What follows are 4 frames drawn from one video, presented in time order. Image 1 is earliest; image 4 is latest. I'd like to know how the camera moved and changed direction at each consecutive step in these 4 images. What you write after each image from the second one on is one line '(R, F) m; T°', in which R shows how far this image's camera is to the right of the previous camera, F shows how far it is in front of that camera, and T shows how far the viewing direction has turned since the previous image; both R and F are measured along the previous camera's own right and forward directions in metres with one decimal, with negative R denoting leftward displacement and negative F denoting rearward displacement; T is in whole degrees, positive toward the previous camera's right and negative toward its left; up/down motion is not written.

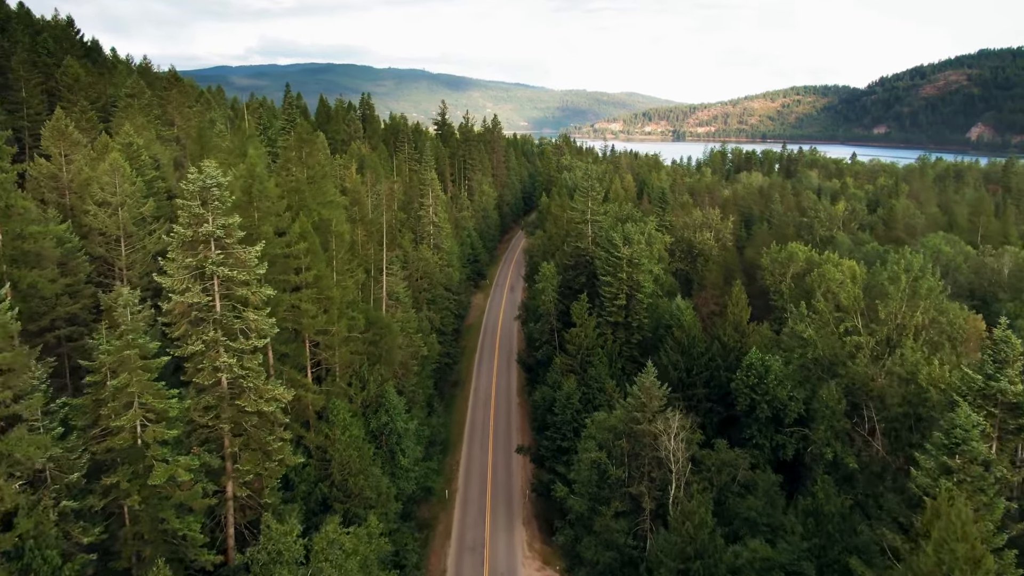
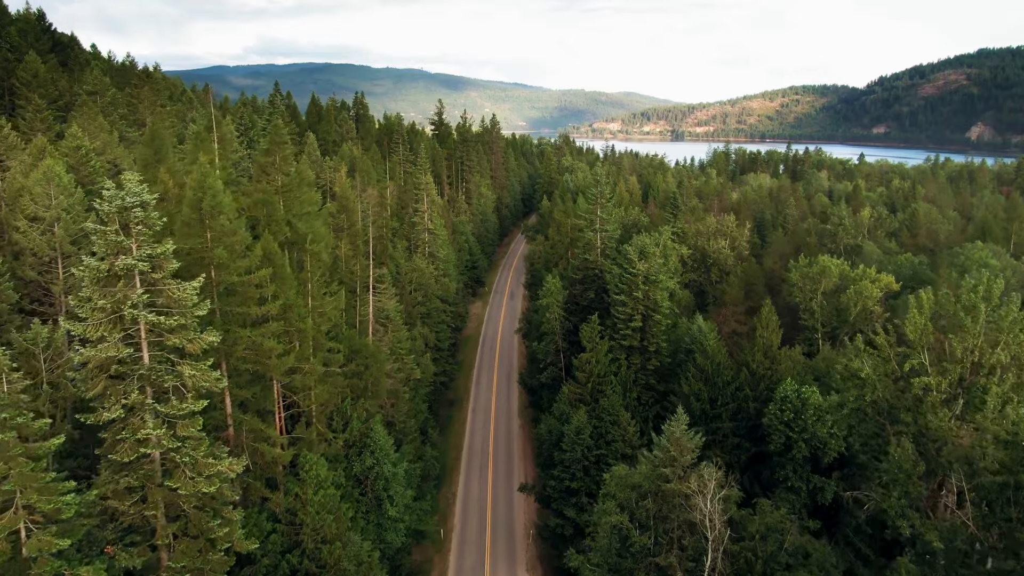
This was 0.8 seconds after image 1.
(-0.3, +5.4) m; 0°
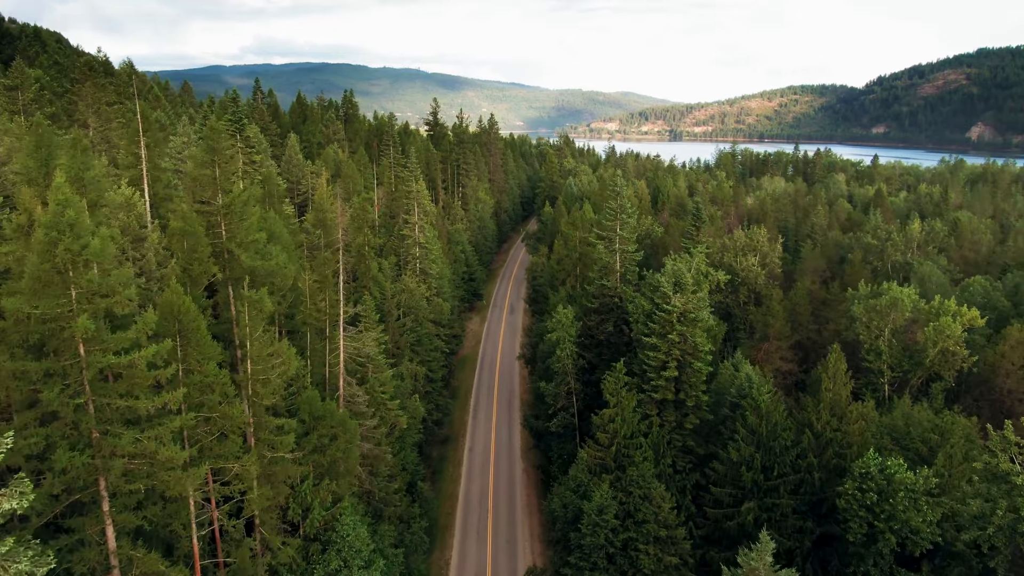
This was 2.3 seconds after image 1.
(-0.5, +8.7) m; 0°
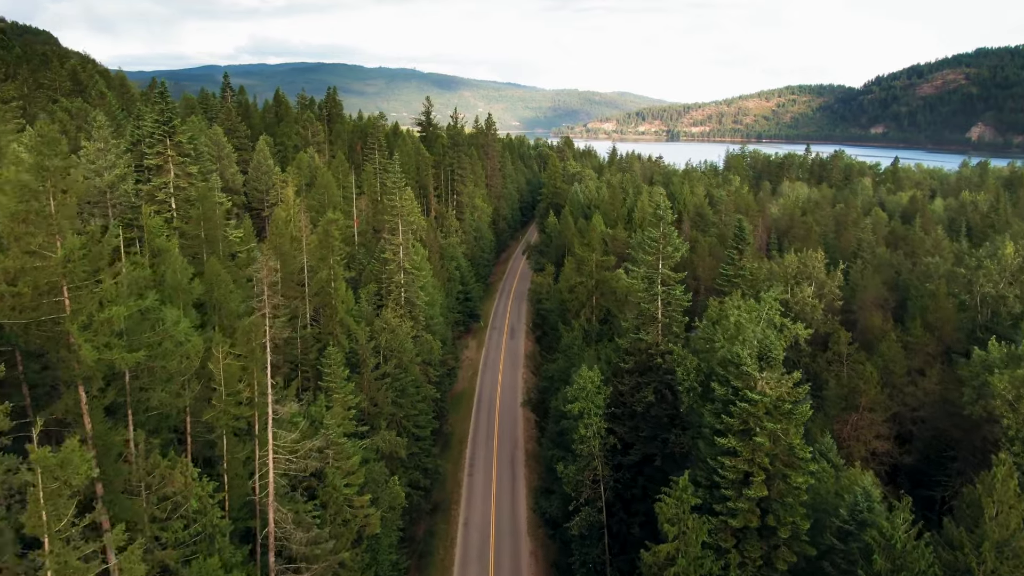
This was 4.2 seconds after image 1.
(-0.7, +11.5) m; 0°
